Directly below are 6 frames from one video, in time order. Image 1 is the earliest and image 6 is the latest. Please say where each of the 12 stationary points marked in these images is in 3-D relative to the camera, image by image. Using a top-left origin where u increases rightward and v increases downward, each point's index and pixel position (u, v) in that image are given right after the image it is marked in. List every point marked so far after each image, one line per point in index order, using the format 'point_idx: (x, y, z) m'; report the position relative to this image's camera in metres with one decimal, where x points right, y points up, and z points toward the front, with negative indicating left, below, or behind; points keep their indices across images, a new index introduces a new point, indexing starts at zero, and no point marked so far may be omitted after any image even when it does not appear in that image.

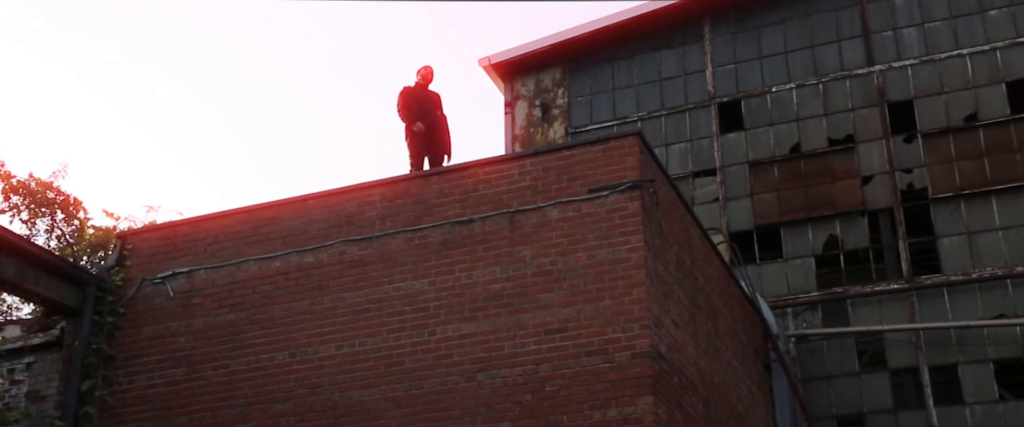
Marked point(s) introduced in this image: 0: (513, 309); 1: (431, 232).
0: (0.0, -0.8, +9.4) m
1: (-0.7, -0.2, +9.9) m
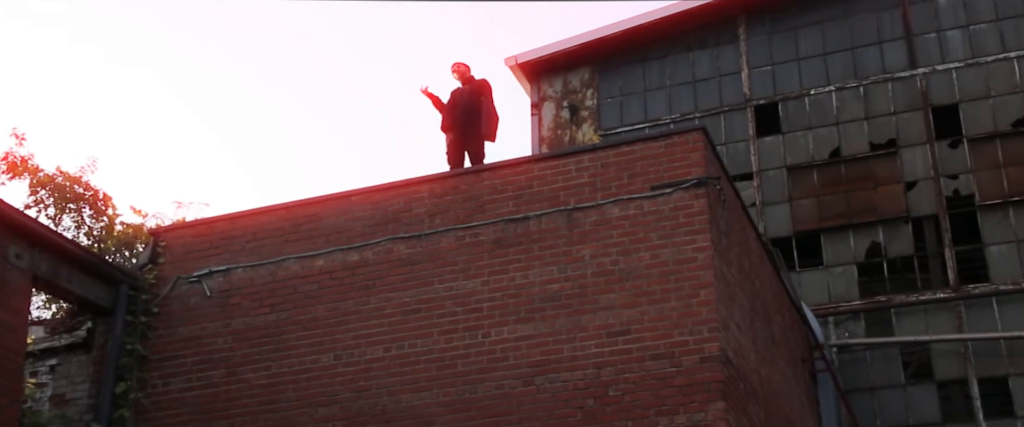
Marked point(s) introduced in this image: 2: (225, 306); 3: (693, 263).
0: (+0.4, -0.7, +9.0) m
1: (-0.3, -0.1, +9.5) m
2: (-2.5, -0.8, +10.1) m
3: (+1.3, -0.4, +8.7) m
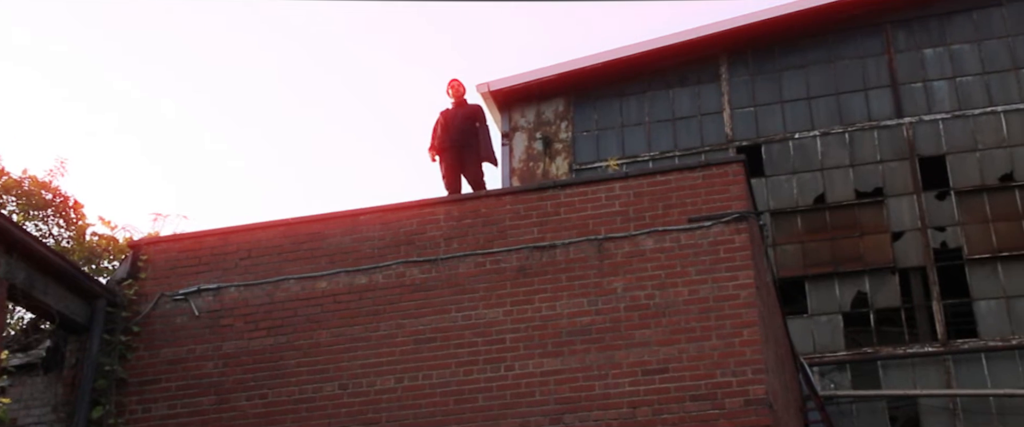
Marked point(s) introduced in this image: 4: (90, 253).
0: (+0.7, -1.0, +8.4) m
1: (-0.1, -0.3, +8.9) m
2: (-2.4, -0.9, +9.2) m
3: (+1.6, -0.6, +8.3) m
4: (-6.4, -0.6, +17.6) m
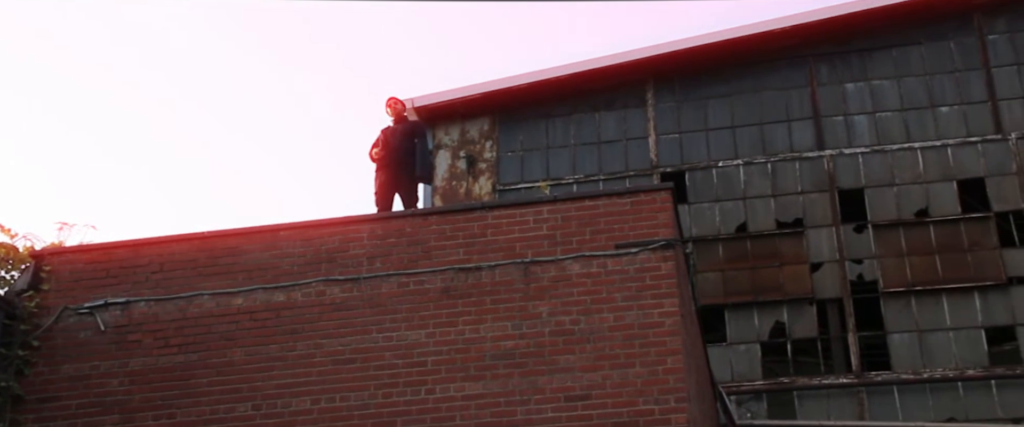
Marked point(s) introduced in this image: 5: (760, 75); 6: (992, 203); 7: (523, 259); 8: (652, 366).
0: (+0.1, -1.1, +8.3) m
1: (-0.6, -0.5, +8.7) m
2: (-3.0, -1.0, +8.8) m
3: (+1.1, -0.8, +8.2) m
4: (-7.7, -0.7, +16.9) m
5: (+3.2, +1.8, +15.1) m
6: (+5.7, +0.1, +13.7) m
7: (+0.1, -0.3, +8.7) m
8: (+1.0, -1.1, +8.1) m
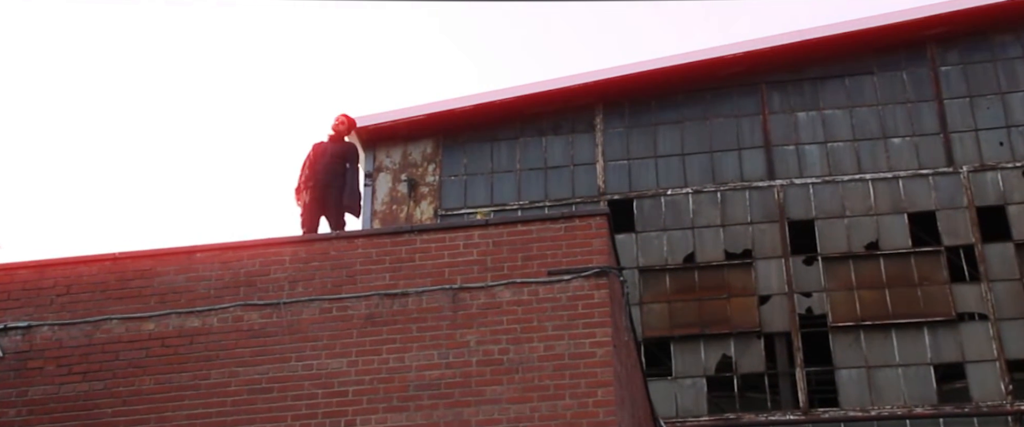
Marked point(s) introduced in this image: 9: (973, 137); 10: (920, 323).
0: (-0.4, -1.3, +7.8) m
1: (-1.2, -0.6, +8.3) m
2: (-3.5, -1.1, +8.3) m
3: (+0.6, -1.0, +7.8) m
4: (-8.4, -0.9, +16.3) m
5: (+2.6, +1.4, +14.8) m
6: (+5.1, -0.3, +13.5) m
7: (-0.4, -0.5, +8.3) m
8: (+0.5, -1.3, +7.7) m
9: (+5.6, +0.9, +14.0) m
10: (+4.6, -1.2, +13.0) m
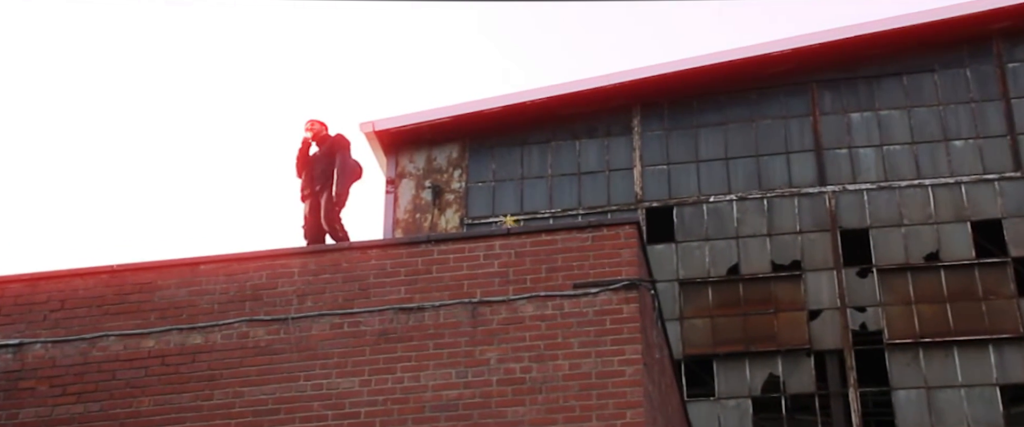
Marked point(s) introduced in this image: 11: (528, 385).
0: (-0.2, -1.3, +7.1) m
1: (-1.0, -0.7, +7.6) m
2: (-3.3, -1.2, +7.7) m
3: (+0.7, -1.1, +7.1) m
4: (-7.9, -1.0, +15.8) m
5: (+3.0, +1.3, +14.0) m
6: (+5.4, -0.4, +12.6) m
7: (-0.2, -0.6, +7.6) m
8: (+0.6, -1.3, +7.0) m
9: (+6.0, +0.8, +13.0) m
10: (+5.0, -1.3, +12.1) m
11: (+0.1, -1.1, +7.2) m
